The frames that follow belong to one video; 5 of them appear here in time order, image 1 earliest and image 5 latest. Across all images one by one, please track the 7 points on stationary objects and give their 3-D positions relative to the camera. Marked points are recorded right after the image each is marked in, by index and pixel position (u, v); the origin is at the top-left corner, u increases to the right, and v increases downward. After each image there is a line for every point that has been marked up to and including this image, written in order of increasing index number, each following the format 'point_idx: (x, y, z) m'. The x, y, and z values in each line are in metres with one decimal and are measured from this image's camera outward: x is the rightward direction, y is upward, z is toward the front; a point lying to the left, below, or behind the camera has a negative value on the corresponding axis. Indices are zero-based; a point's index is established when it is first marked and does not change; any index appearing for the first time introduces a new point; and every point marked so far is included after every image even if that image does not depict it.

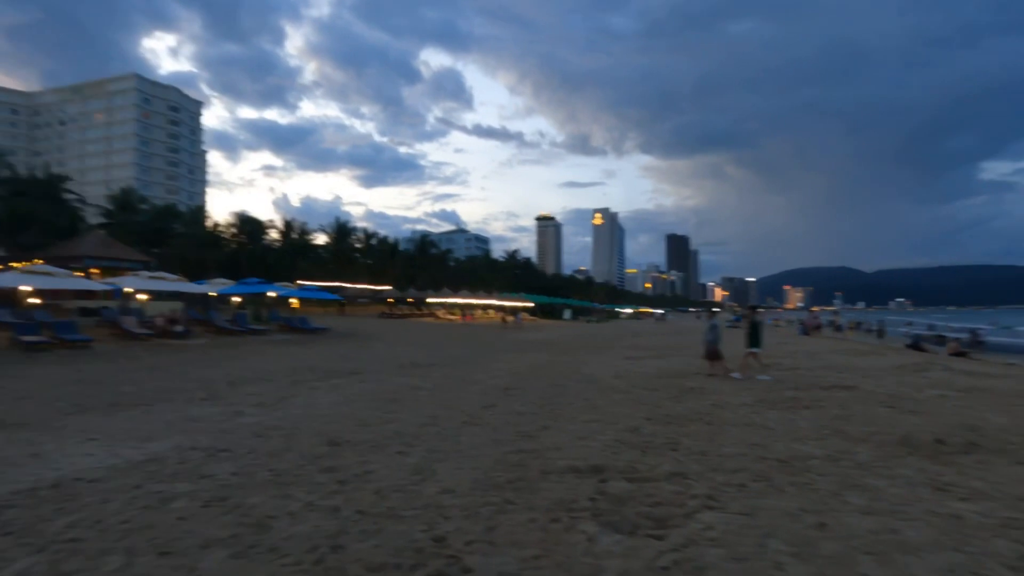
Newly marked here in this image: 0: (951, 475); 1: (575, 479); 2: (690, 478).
0: (+5.2, -2.2, +6.4) m
1: (+0.8, -2.4, +6.6) m
2: (+2.1, -2.3, +6.5) m
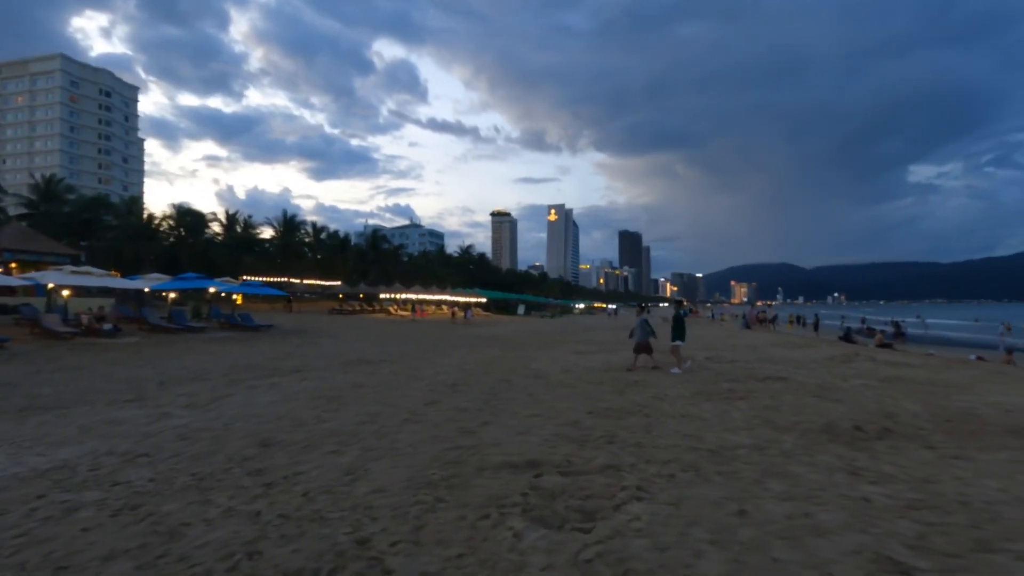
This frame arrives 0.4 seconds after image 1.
0: (+4.4, -2.2, +6.7) m
1: (0.0, -2.3, +6.5) m
2: (+1.4, -2.2, +6.6) m
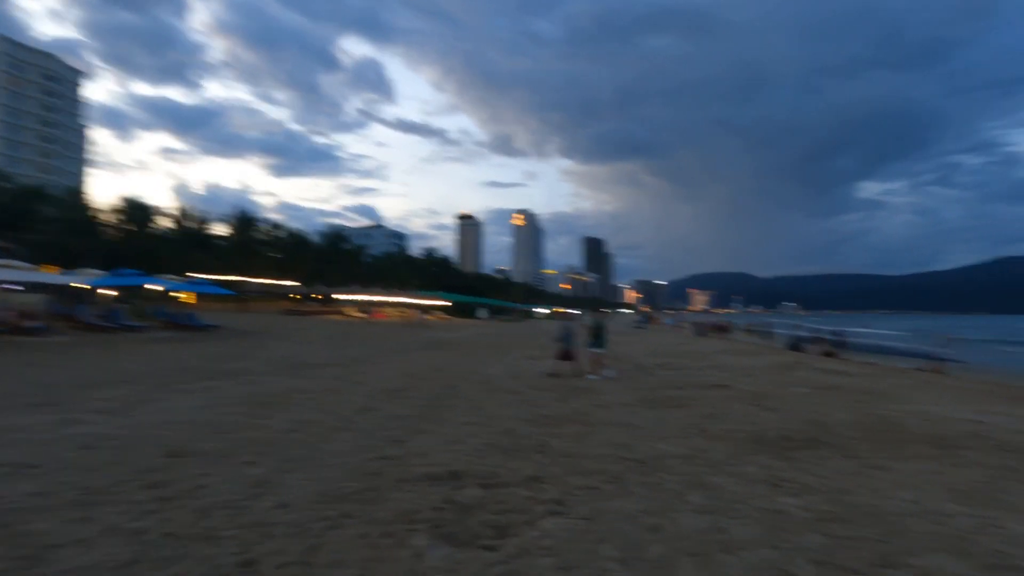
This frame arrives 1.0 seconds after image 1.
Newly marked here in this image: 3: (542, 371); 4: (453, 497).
0: (+3.5, -2.3, +6.7) m
1: (-1.0, -2.3, +6.2) m
2: (+0.4, -2.3, +6.4) m
3: (+0.8, -2.7, +17.8) m
4: (-0.6, -2.3, +5.9) m
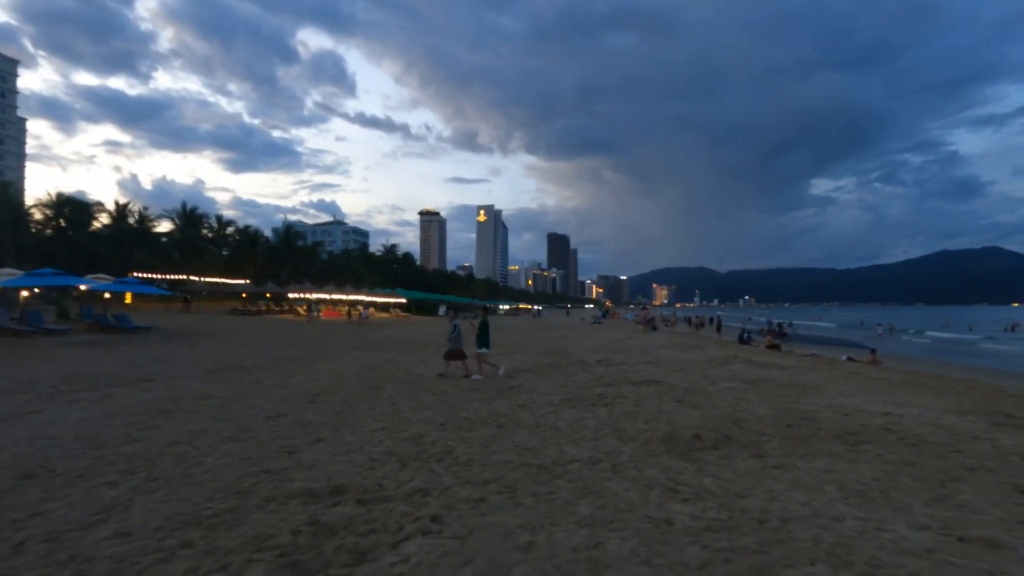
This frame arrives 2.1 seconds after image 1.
0: (+2.2, -2.2, +6.5) m
1: (-2.3, -2.3, +5.7) m
2: (-0.9, -2.3, +5.9) m
3: (-1.2, -2.6, +17.3) m
4: (-1.9, -2.3, +5.3) m
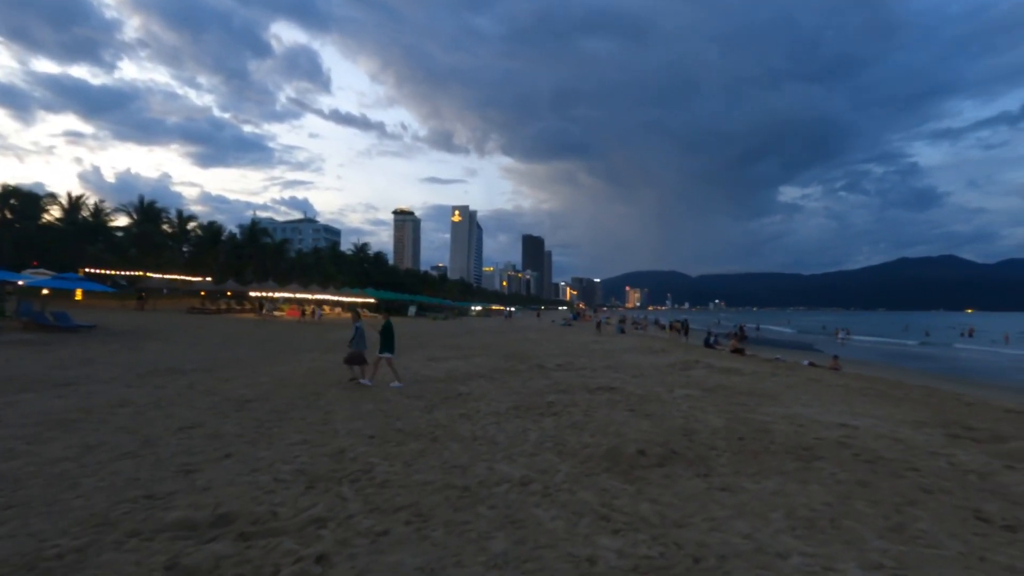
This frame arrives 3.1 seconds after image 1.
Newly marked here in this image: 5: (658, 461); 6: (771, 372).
0: (+1.3, -2.3, +5.8) m
1: (-3.1, -2.3, +4.8) m
2: (-1.7, -2.3, +5.1) m
3: (-2.6, -2.6, +16.5) m
4: (-2.7, -2.3, +4.5) m
5: (+1.9, -2.3, +6.9) m
6: (+8.5, -2.7, +17.6) m
